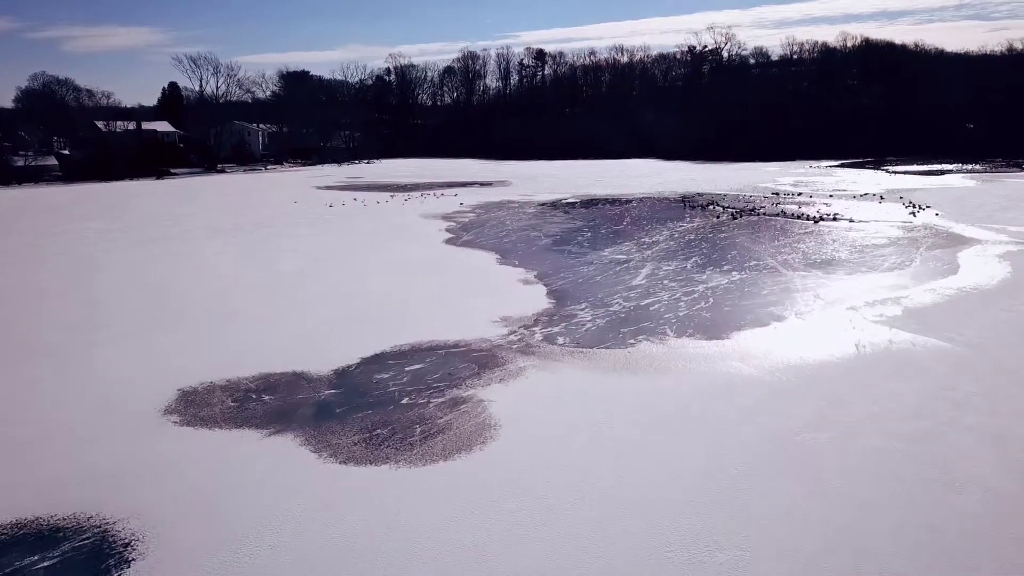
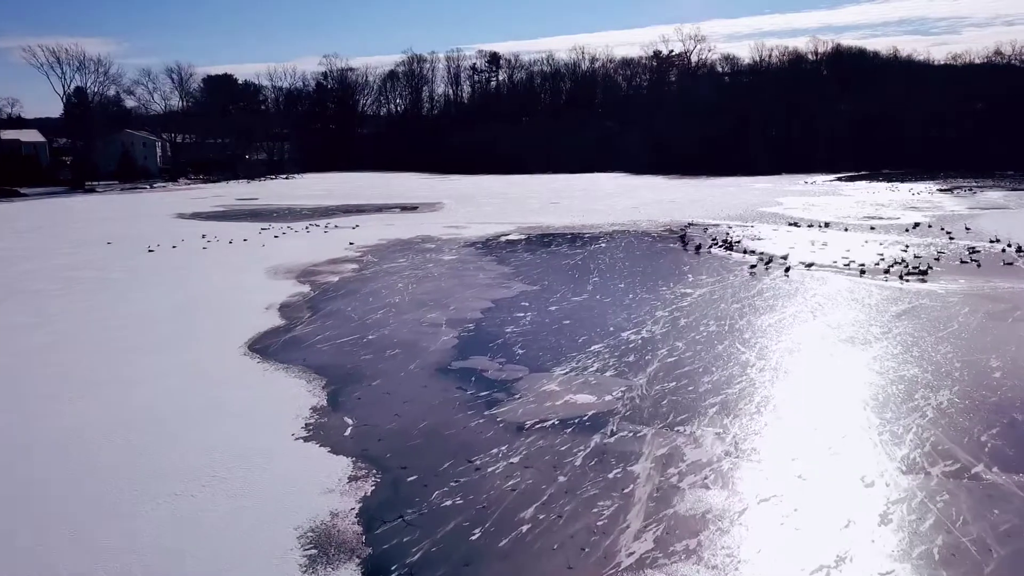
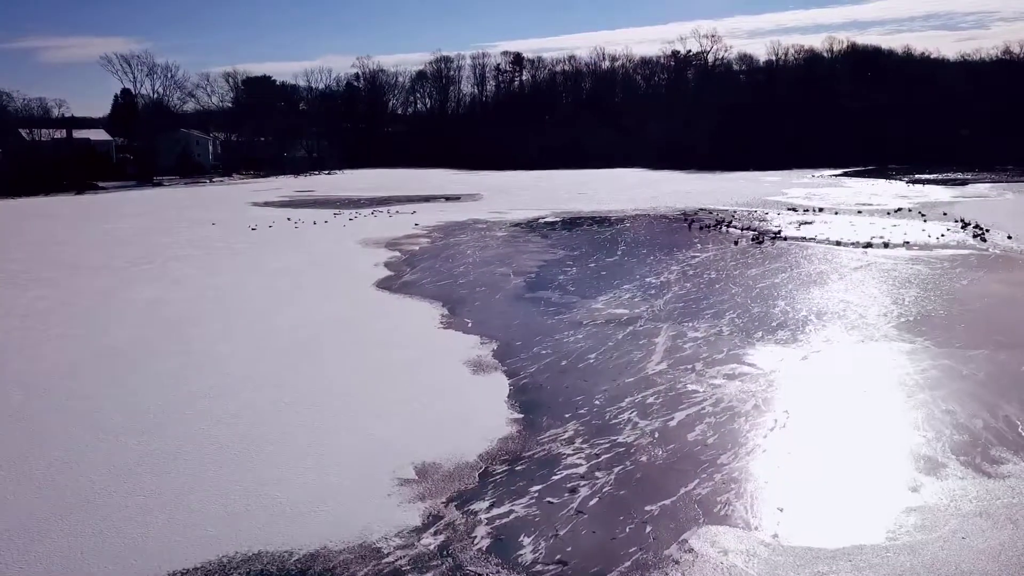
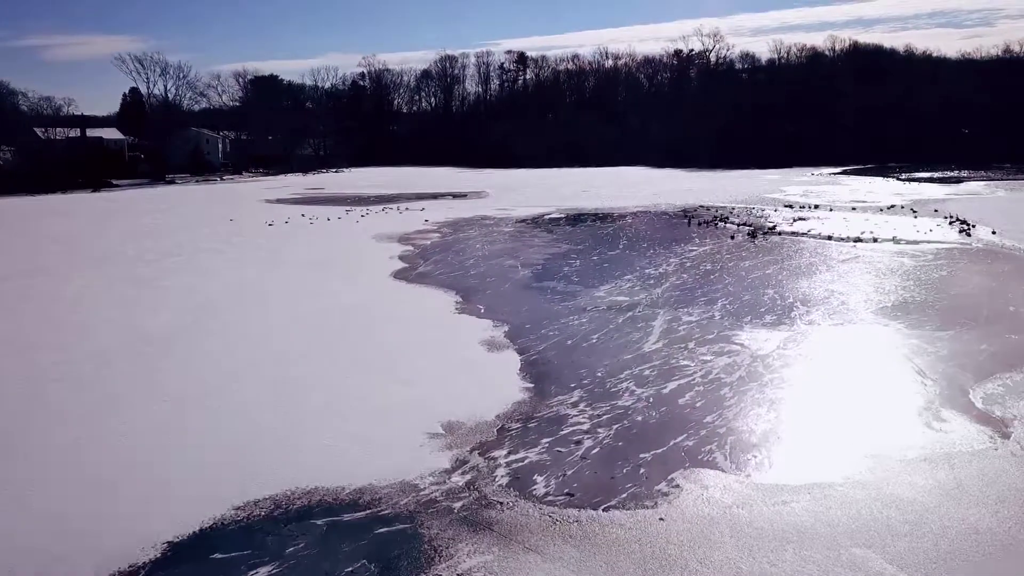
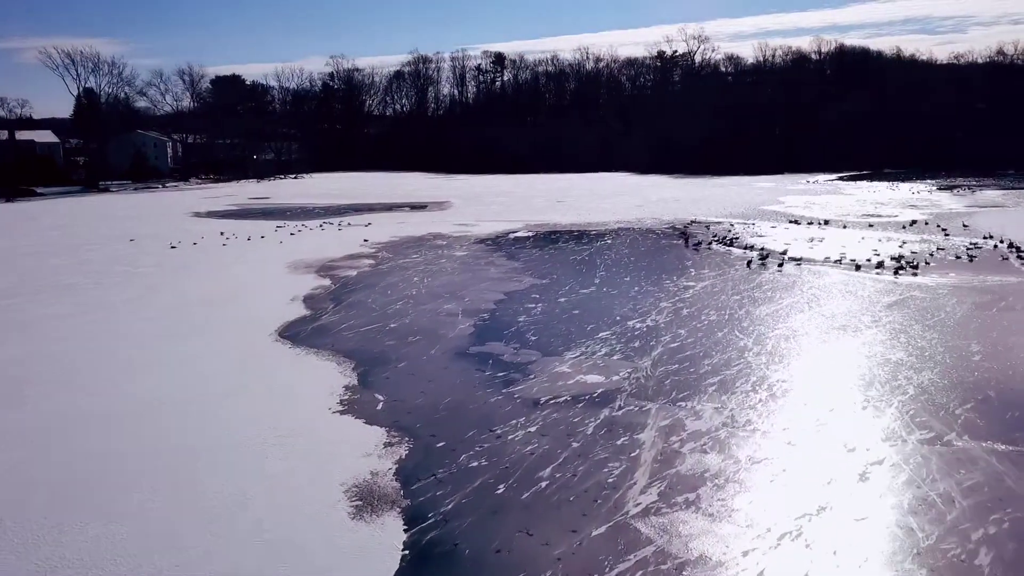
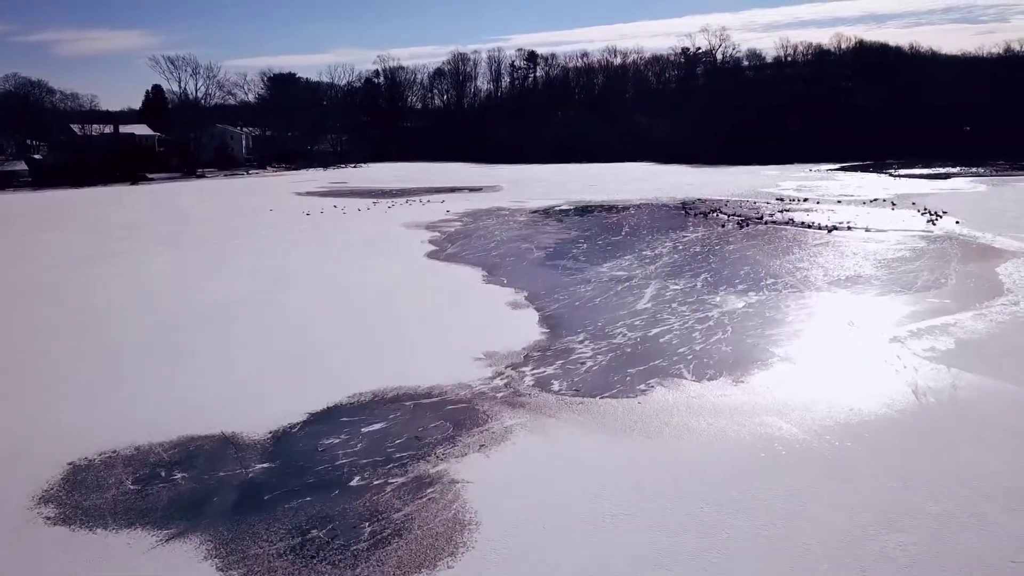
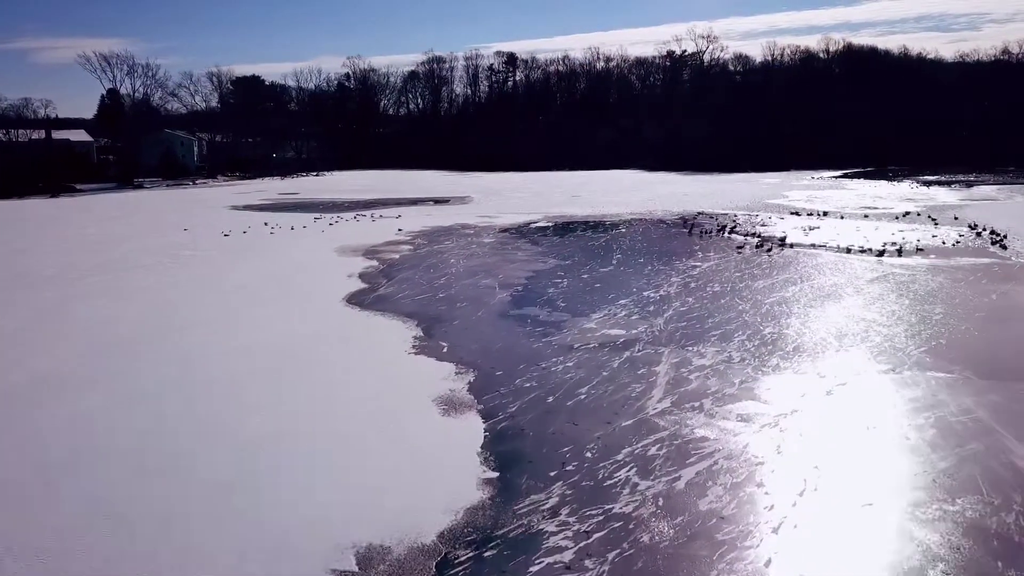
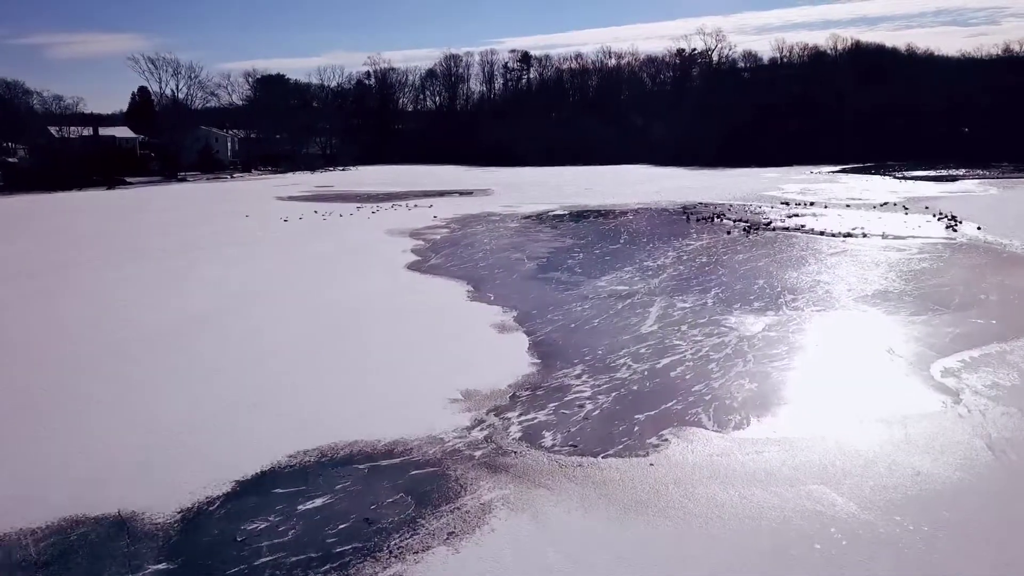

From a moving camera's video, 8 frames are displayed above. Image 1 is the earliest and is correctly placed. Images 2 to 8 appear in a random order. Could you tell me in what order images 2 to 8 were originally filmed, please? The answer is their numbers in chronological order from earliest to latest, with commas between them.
6, 8, 4, 3, 7, 5, 2
